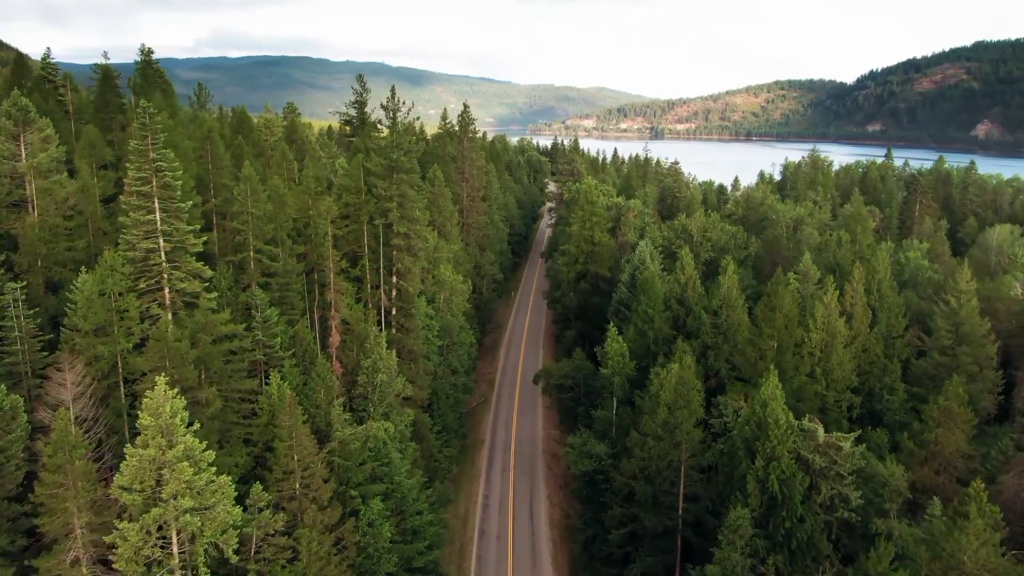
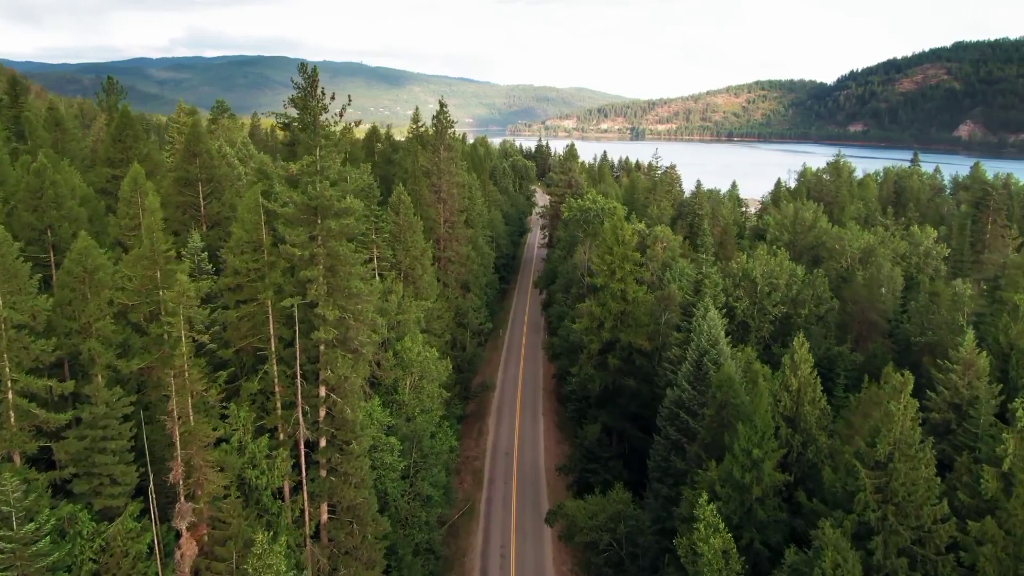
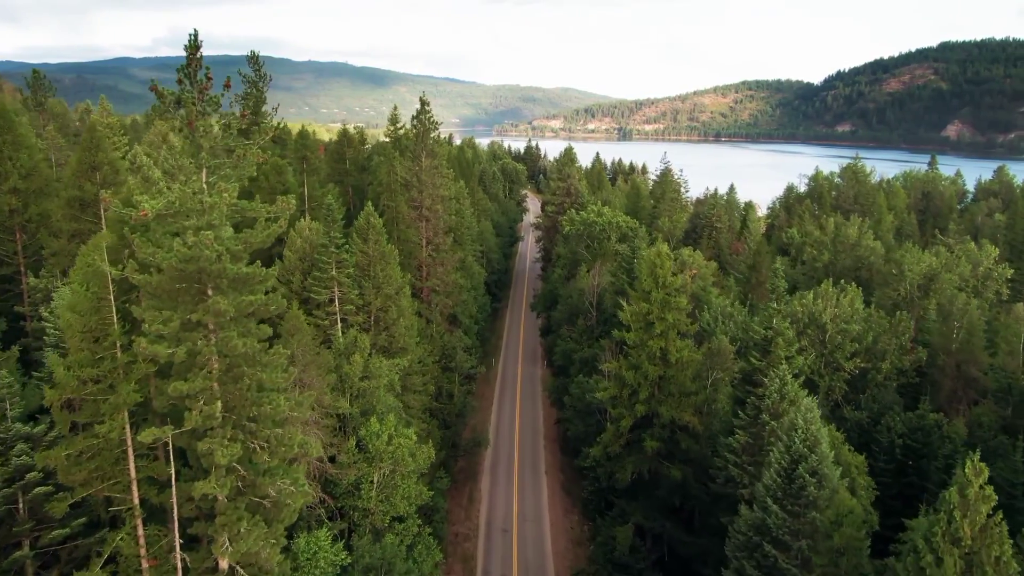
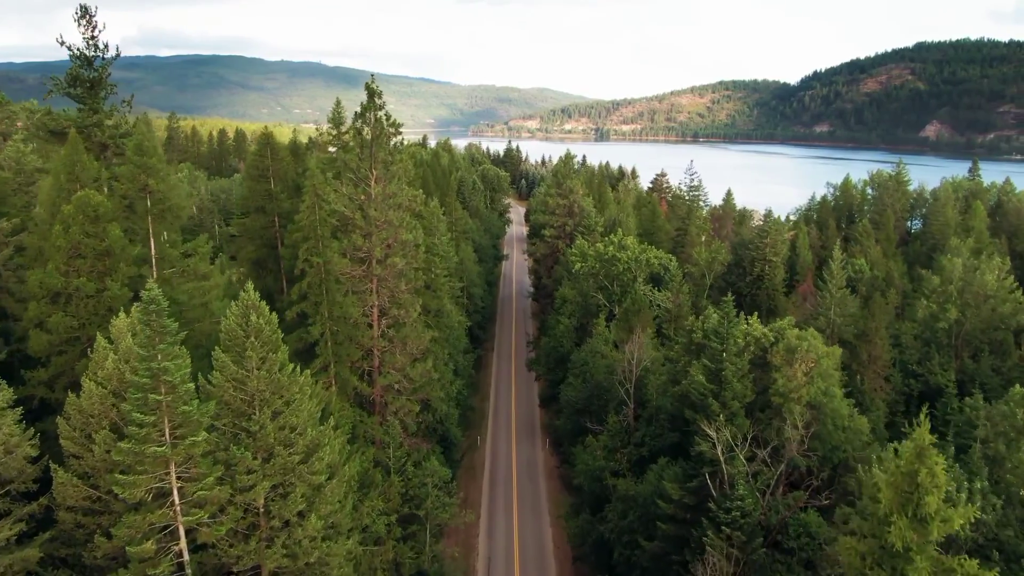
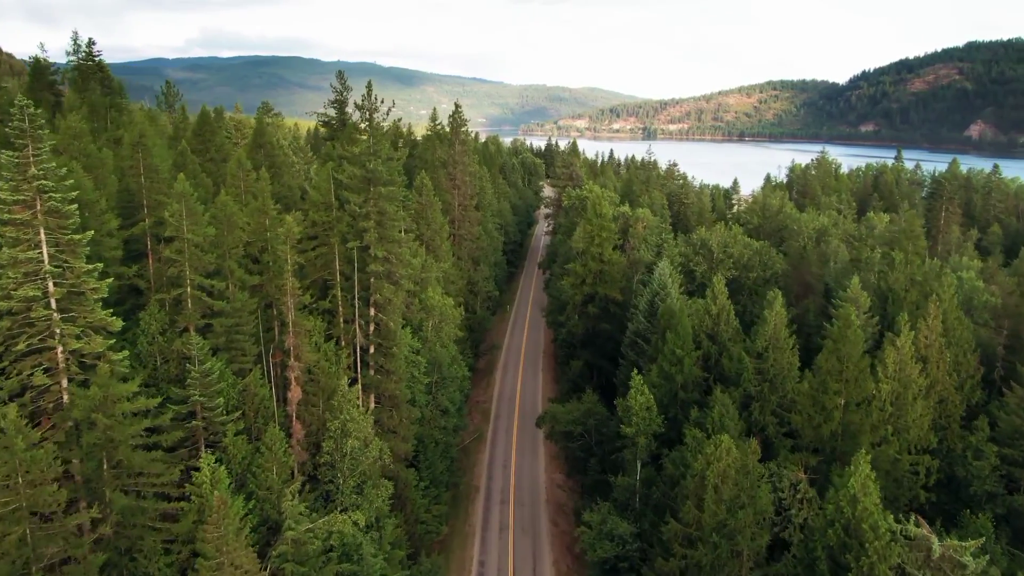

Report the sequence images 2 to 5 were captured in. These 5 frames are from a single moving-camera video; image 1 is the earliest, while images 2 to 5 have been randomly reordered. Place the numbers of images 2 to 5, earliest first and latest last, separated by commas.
5, 2, 3, 4
